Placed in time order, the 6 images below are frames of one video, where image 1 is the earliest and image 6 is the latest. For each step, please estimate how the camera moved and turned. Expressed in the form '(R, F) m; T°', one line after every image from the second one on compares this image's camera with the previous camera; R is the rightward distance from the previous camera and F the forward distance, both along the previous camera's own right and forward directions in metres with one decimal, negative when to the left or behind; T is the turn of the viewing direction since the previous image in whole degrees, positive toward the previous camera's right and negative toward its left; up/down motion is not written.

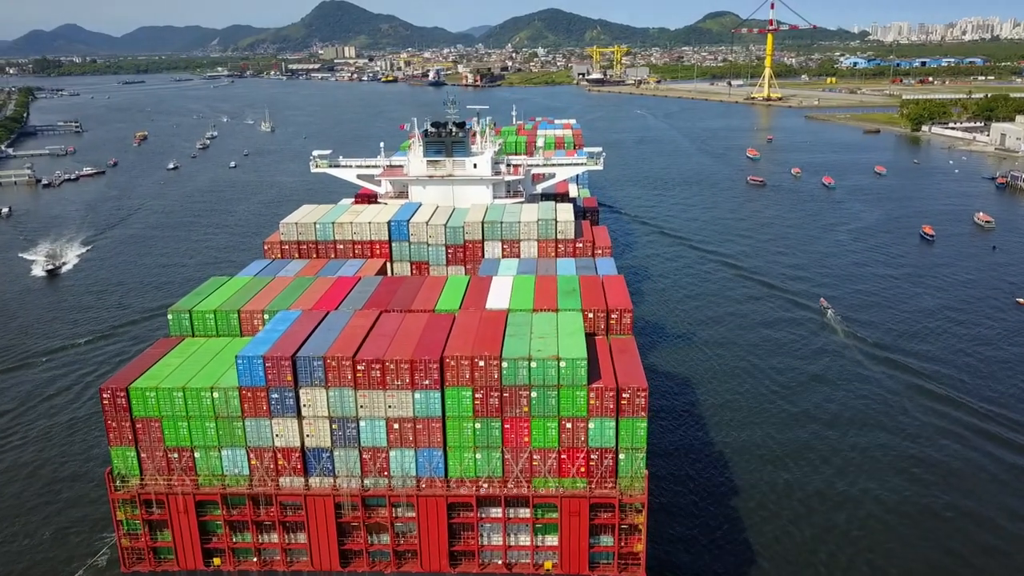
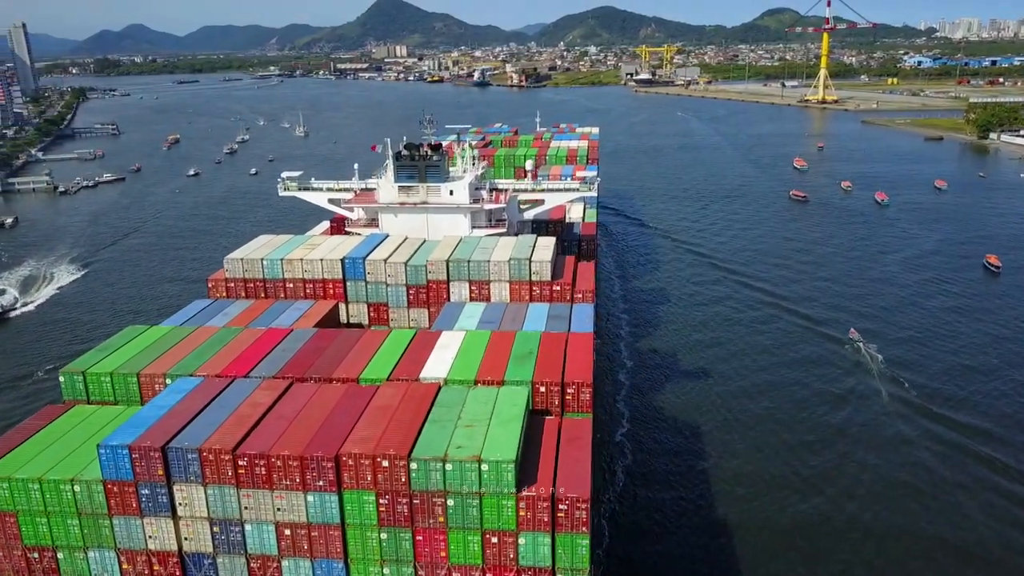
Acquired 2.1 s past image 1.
(+2.2, +3.1) m; -4°
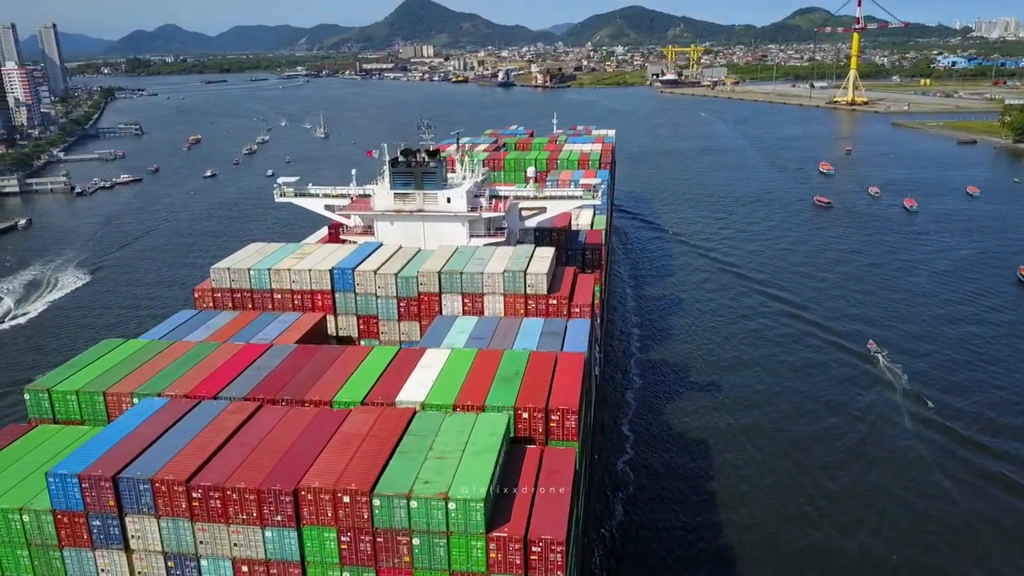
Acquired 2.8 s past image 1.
(+0.8, +1.0) m; -2°
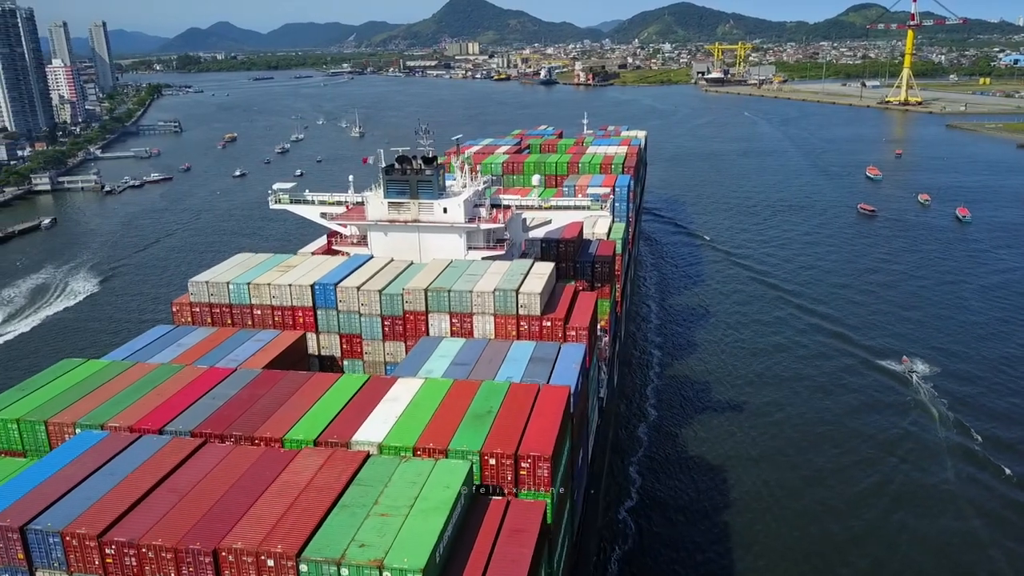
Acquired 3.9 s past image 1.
(+1.2, +1.6) m; -3°
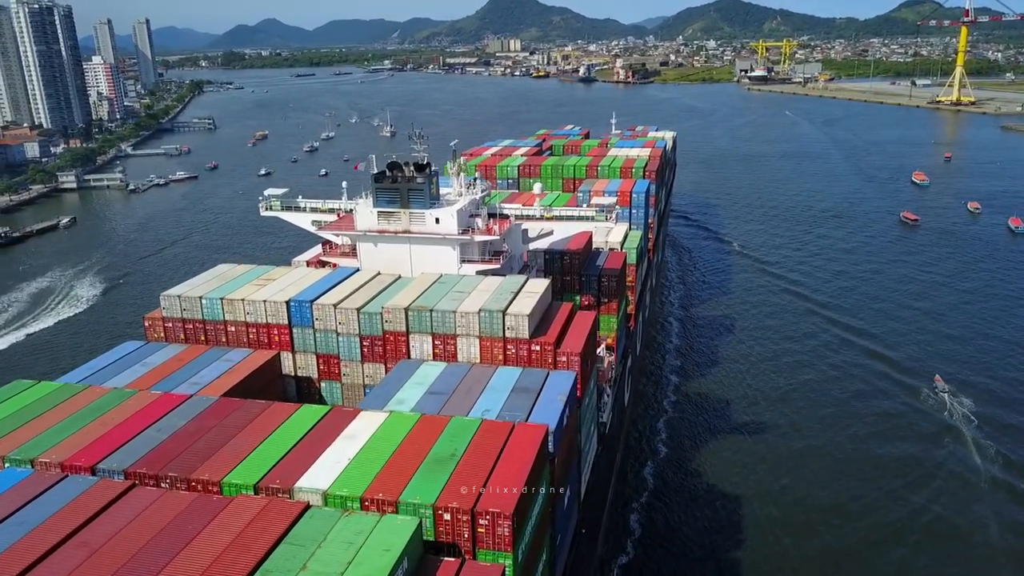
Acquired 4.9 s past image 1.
(+1.1, +1.6) m; -3°
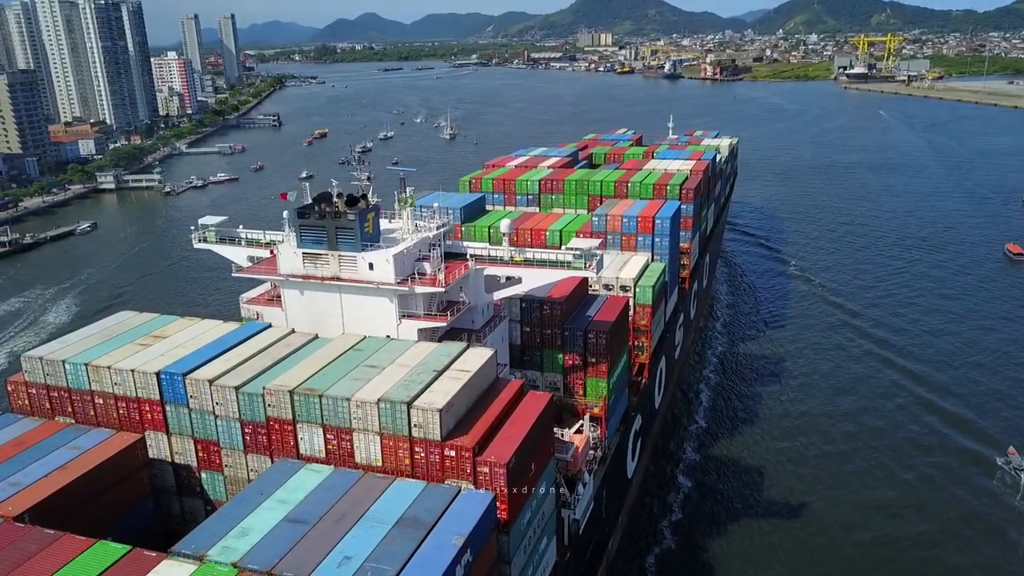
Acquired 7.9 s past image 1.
(+2.7, +4.4) m; -6°
